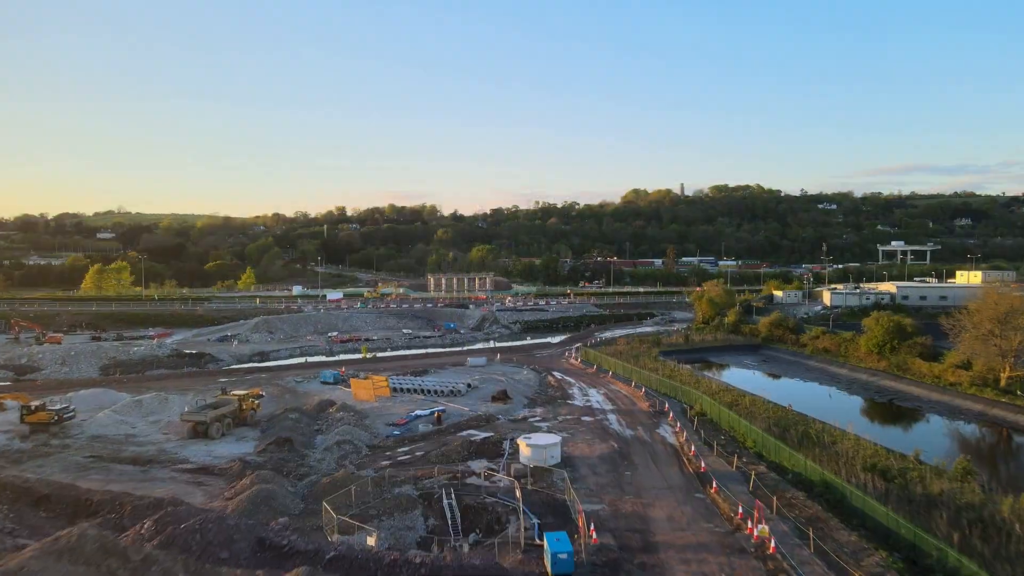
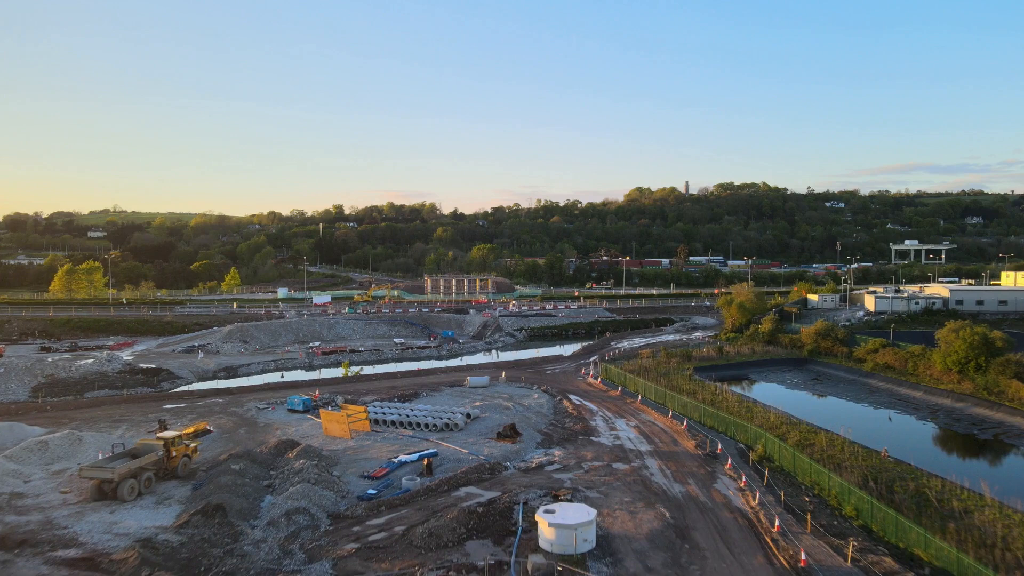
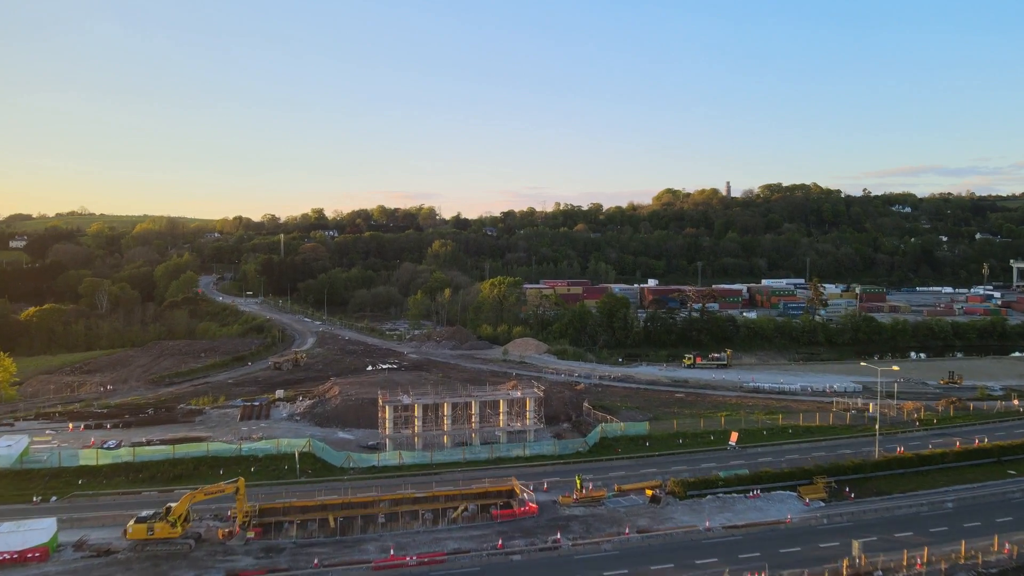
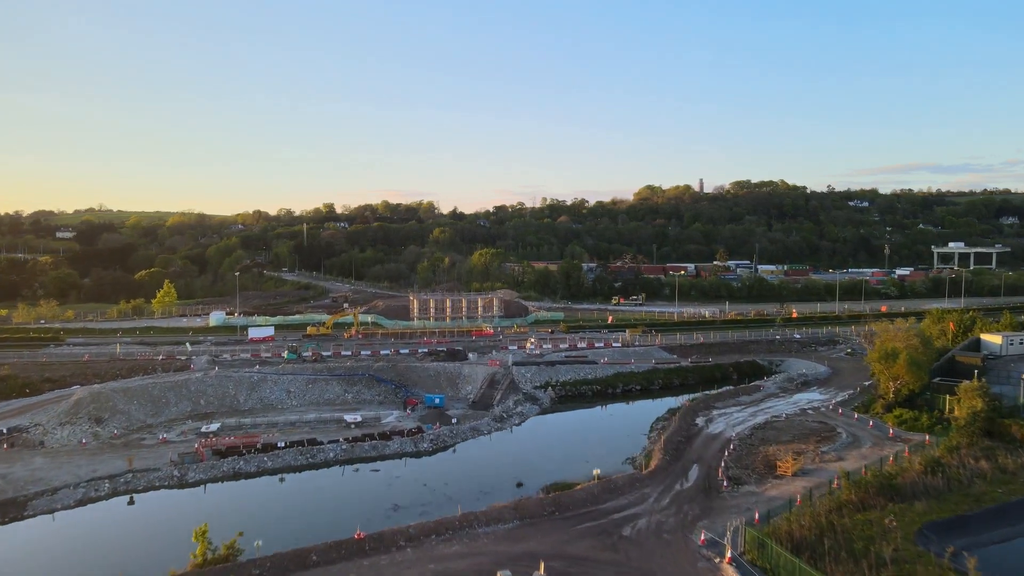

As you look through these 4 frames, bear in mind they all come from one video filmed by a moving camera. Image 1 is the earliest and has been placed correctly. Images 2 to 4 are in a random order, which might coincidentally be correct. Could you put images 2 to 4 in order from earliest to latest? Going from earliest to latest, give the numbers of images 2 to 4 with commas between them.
2, 4, 3
